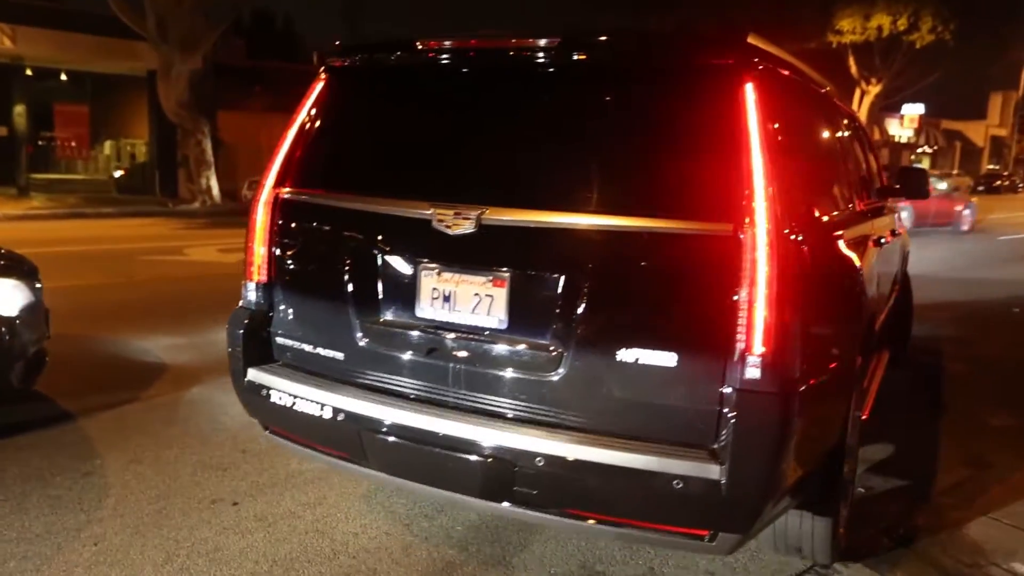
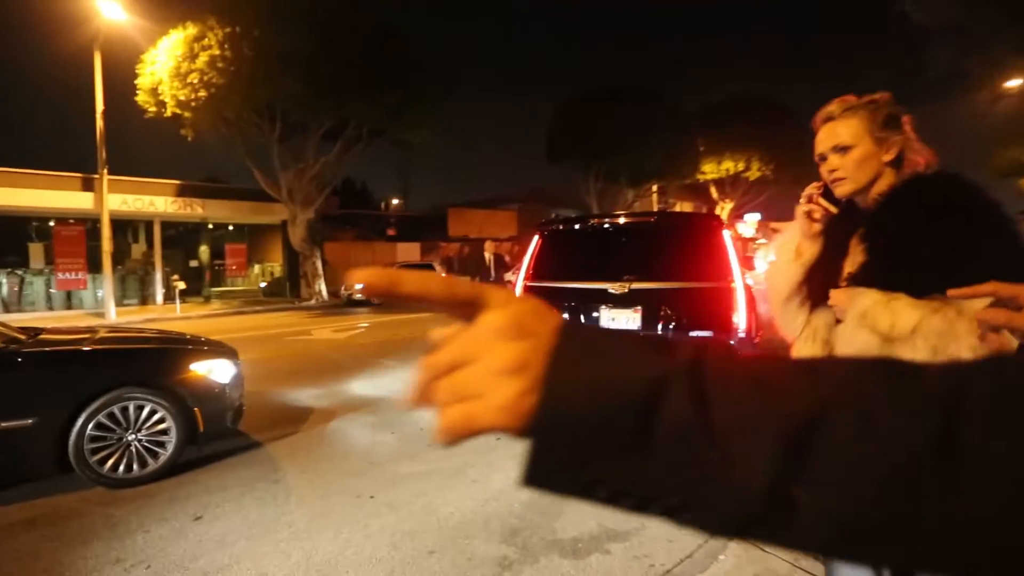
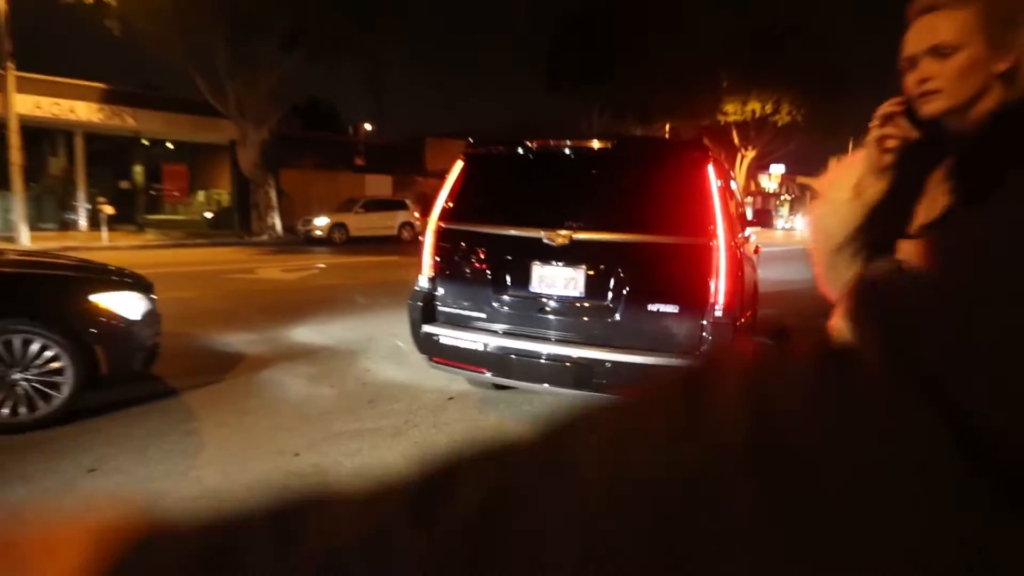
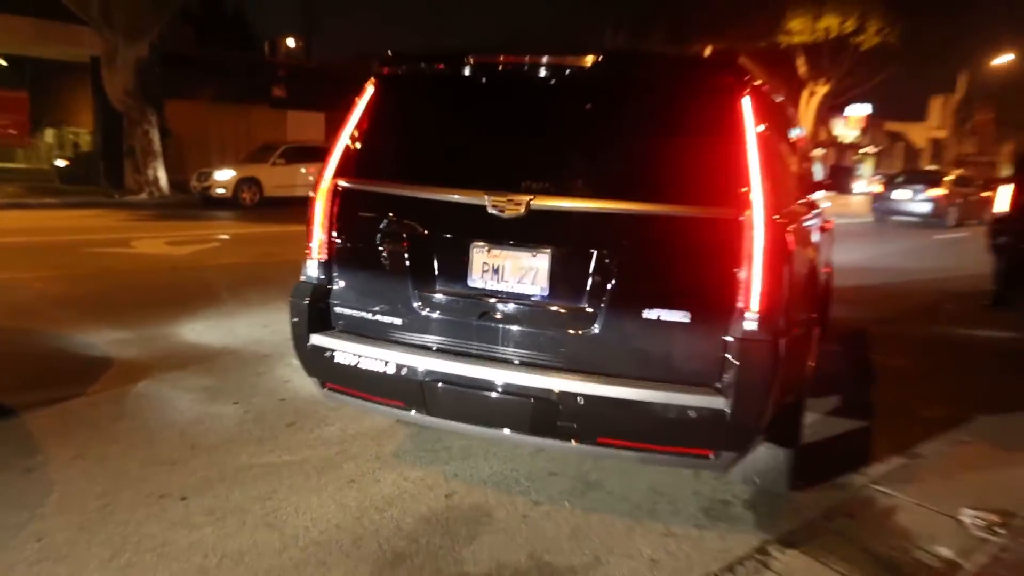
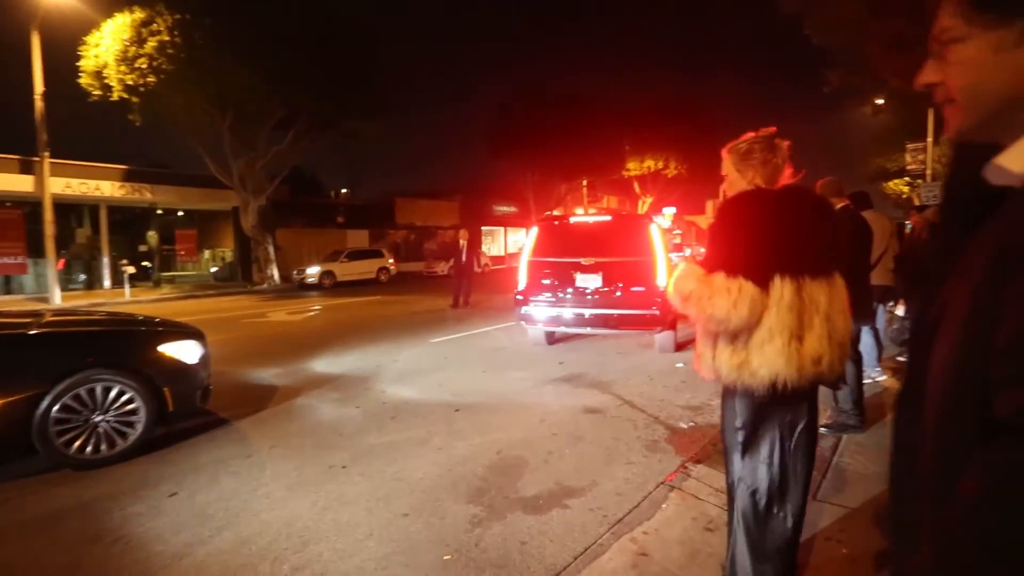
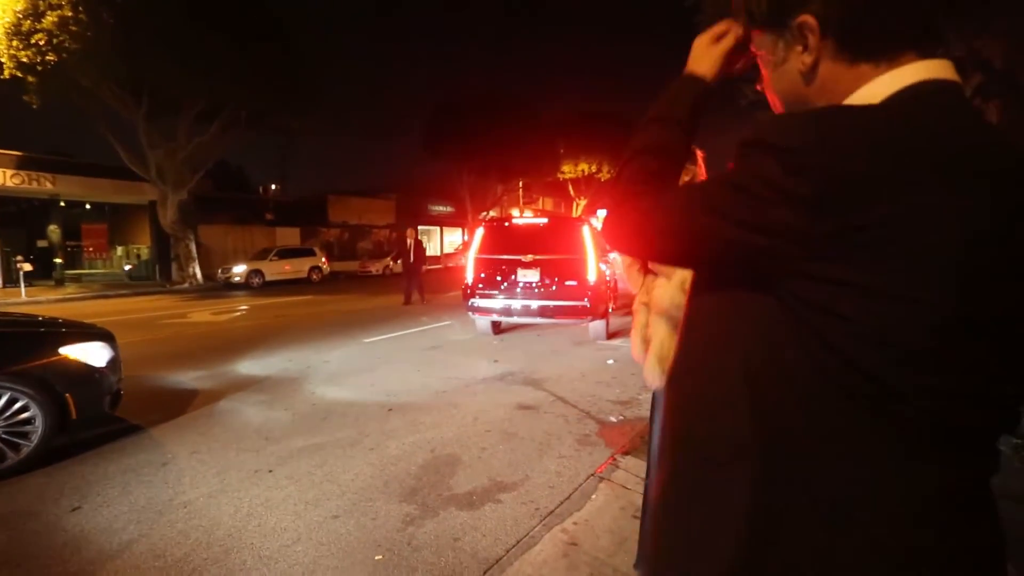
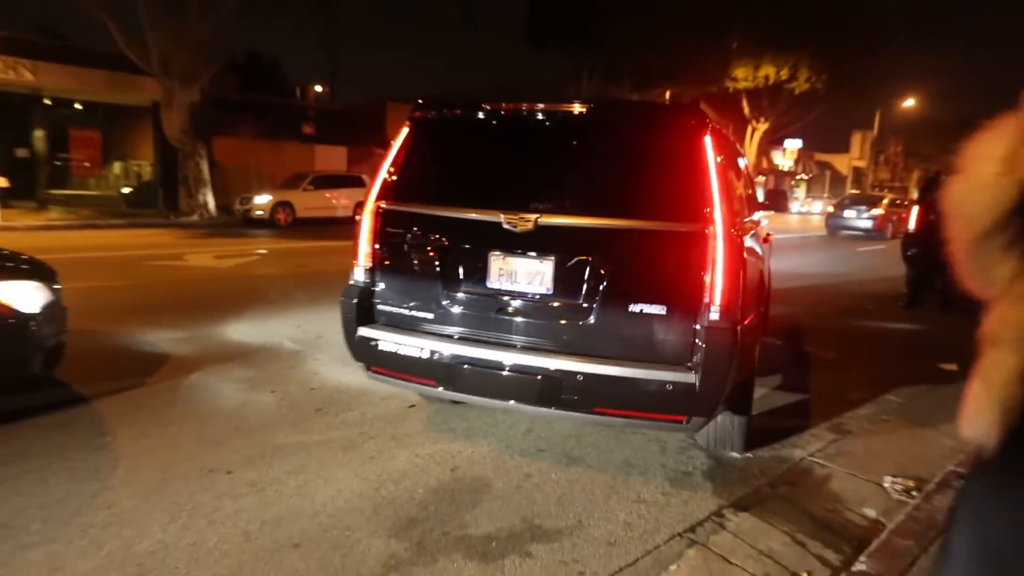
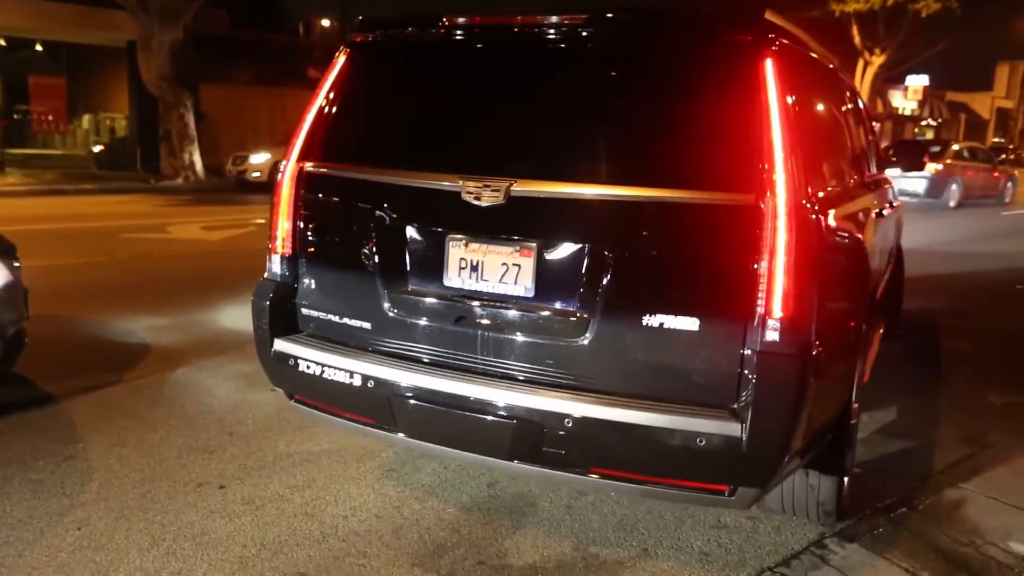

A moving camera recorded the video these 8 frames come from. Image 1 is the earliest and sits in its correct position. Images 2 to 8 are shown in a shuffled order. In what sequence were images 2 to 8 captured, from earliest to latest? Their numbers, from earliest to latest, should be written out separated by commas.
8, 4, 7, 3, 2, 5, 6
